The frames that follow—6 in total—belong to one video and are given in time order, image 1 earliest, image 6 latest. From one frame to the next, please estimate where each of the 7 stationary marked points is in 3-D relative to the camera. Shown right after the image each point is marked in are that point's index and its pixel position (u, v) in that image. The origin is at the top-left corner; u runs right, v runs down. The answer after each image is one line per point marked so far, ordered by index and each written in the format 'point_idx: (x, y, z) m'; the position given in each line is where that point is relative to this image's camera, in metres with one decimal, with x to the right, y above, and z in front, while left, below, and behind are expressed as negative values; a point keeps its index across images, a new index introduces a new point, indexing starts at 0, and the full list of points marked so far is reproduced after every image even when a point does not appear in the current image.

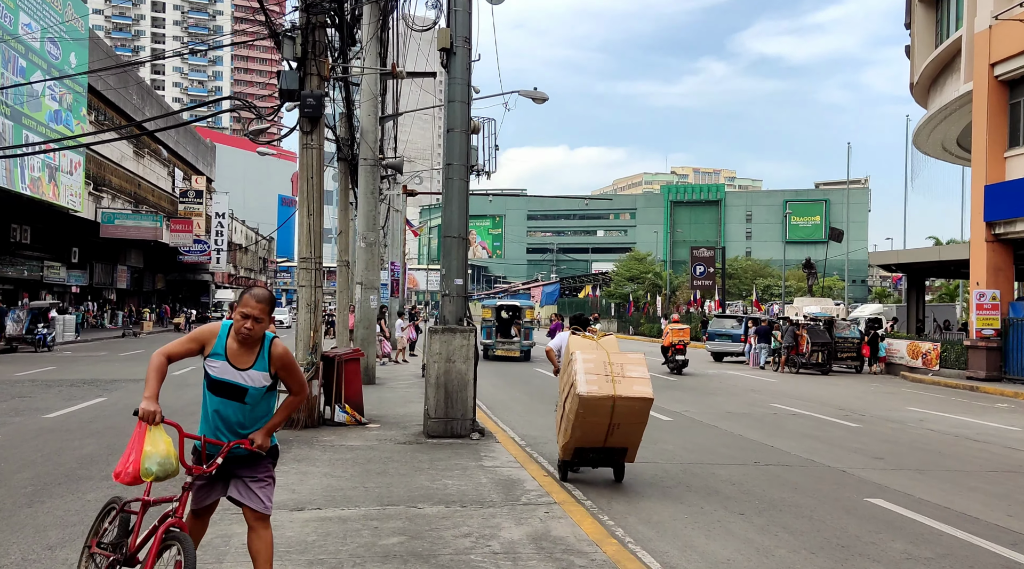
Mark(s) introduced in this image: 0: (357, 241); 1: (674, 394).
0: (-3.3, +0.9, +18.5) m
1: (+3.6, -2.5, +19.7) m
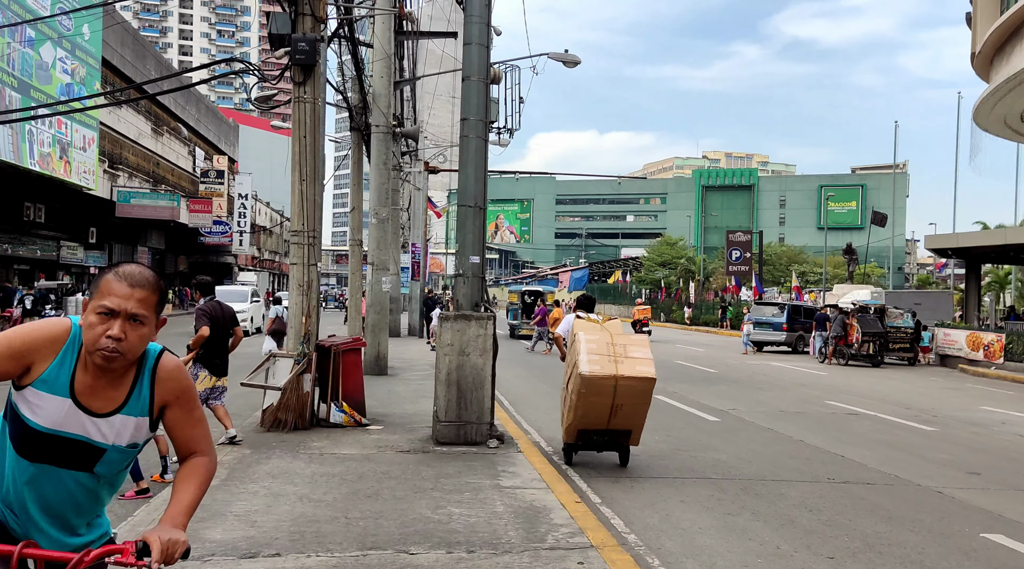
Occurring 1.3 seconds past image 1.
0: (-2.8, +1.3, +16.8) m
1: (+4.2, -2.1, +17.8) m
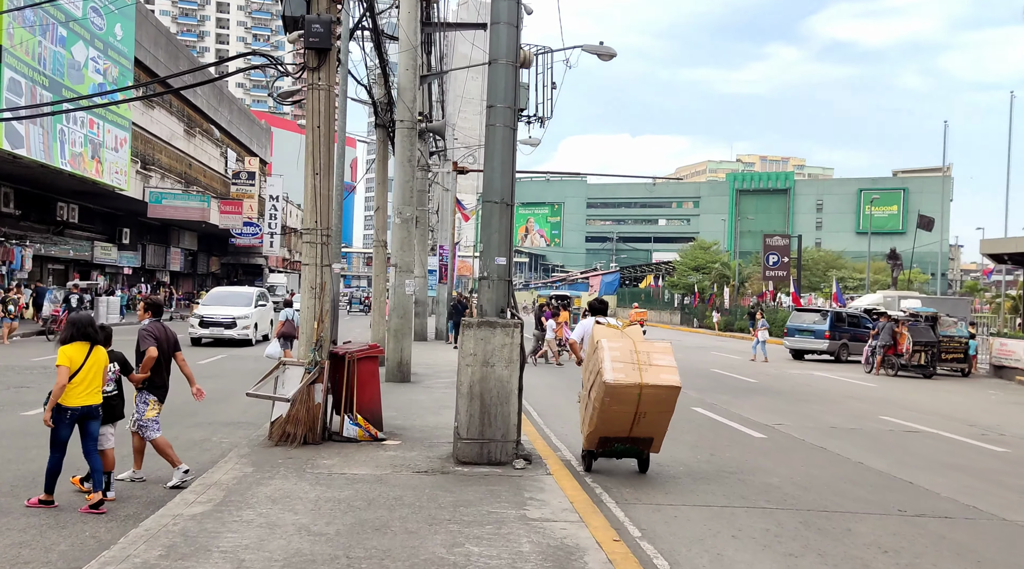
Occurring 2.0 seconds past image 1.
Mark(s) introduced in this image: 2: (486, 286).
0: (-2.2, +1.3, +16.1) m
1: (+4.7, -2.2, +16.8) m
2: (-0.2, -0.1, +8.4) m
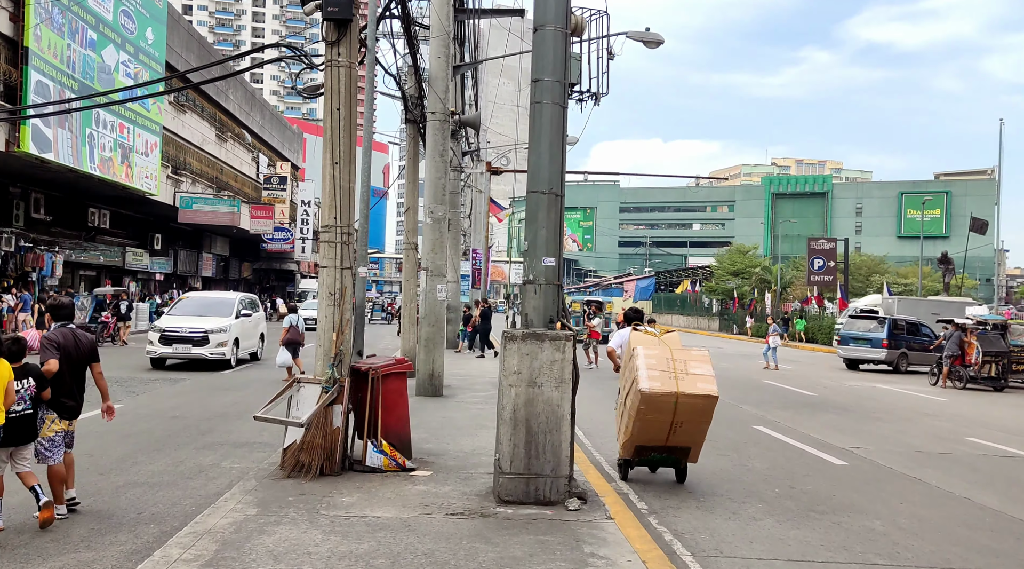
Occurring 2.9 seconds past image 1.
0: (-1.5, +1.2, +14.9) m
1: (+5.5, -2.3, +15.3) m
2: (+0.2, -0.1, +7.1) m
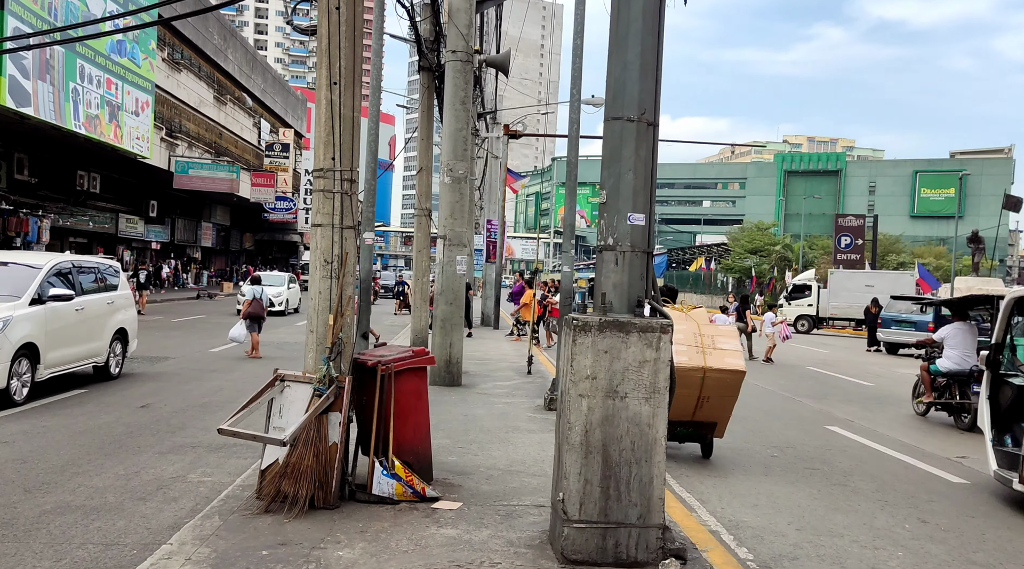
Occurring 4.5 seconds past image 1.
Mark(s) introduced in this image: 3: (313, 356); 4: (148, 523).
0: (-1.1, +1.6, +12.7) m
1: (+5.9, -2.0, +13.2) m
2: (+0.6, +0.1, +5.0) m
3: (-1.4, -0.5, +6.1) m
4: (-2.6, -1.7, +6.3) m
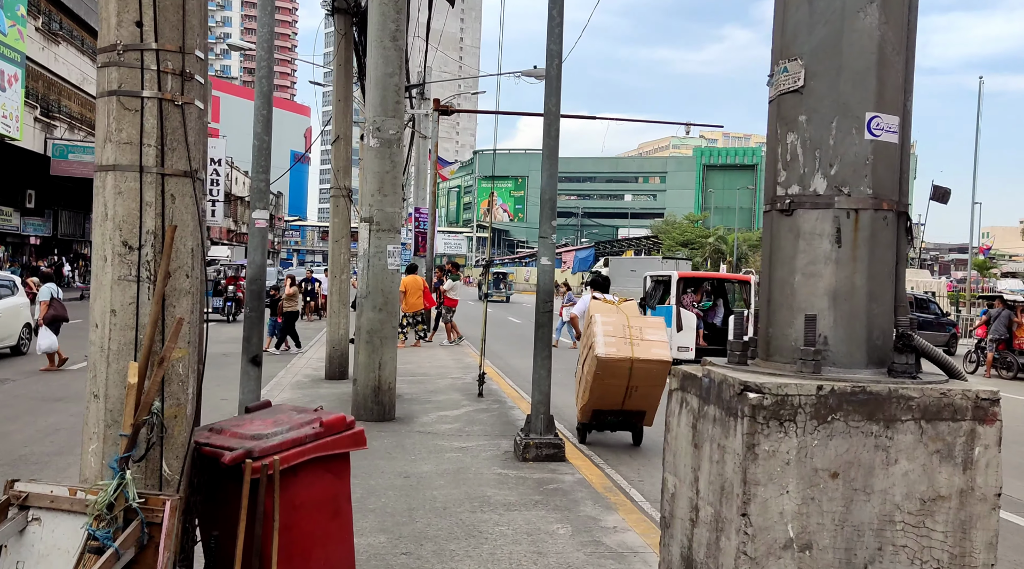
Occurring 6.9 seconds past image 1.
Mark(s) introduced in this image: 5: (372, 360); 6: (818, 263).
0: (-1.6, +1.6, +9.5) m
1: (+5.3, -1.9, +10.6) m
2: (+0.7, +0.1, +2.0) m
3: (-1.3, -0.5, +2.9) m
4: (-2.5, -1.7, +3.0) m
5: (-1.5, -0.8, +9.2) m
6: (+0.7, +0.1, +2.0) m
